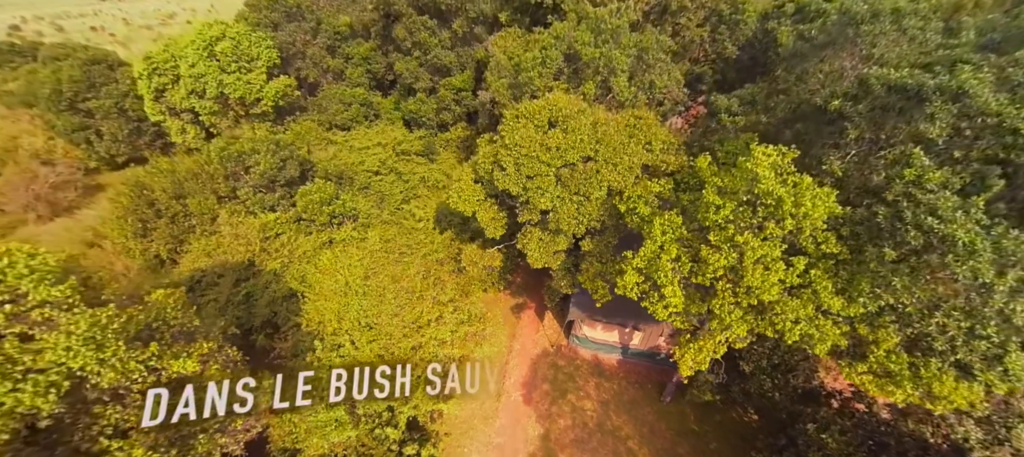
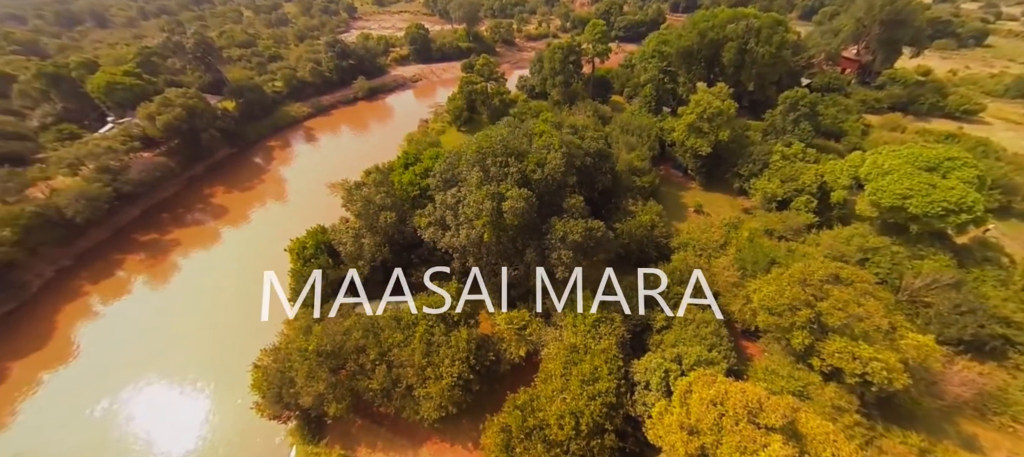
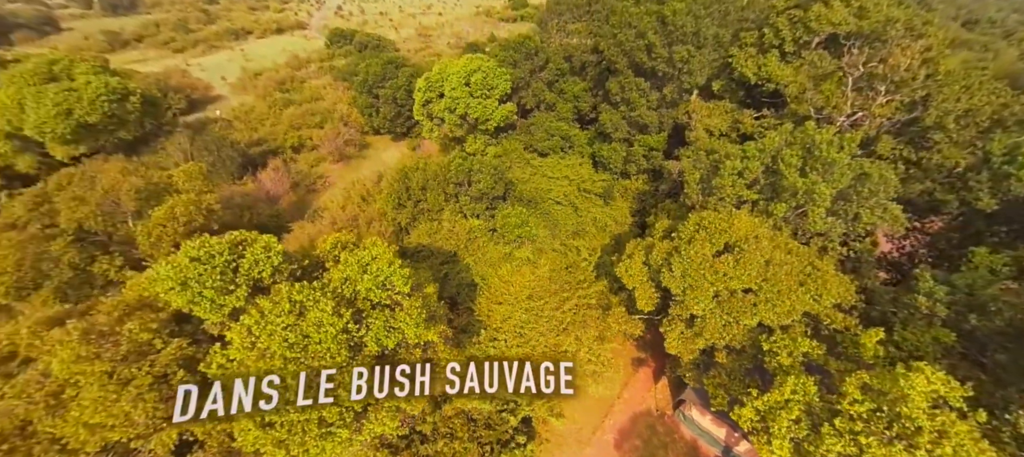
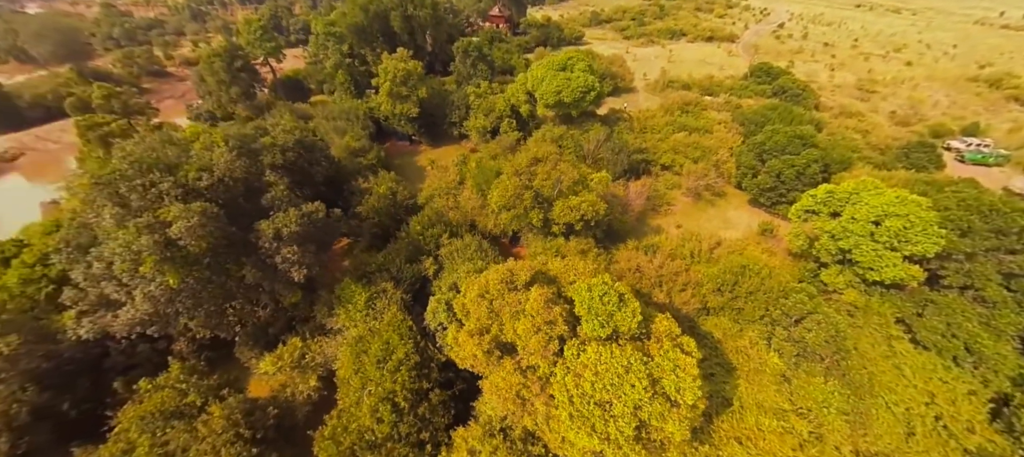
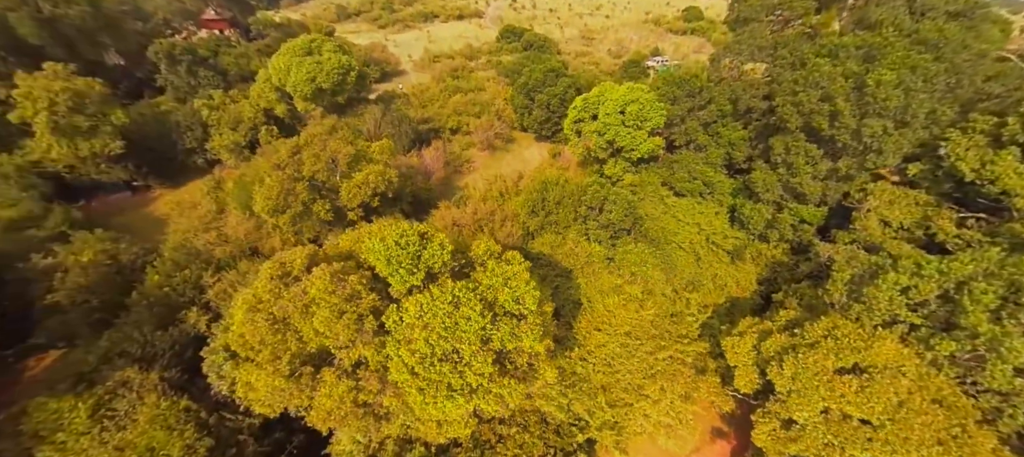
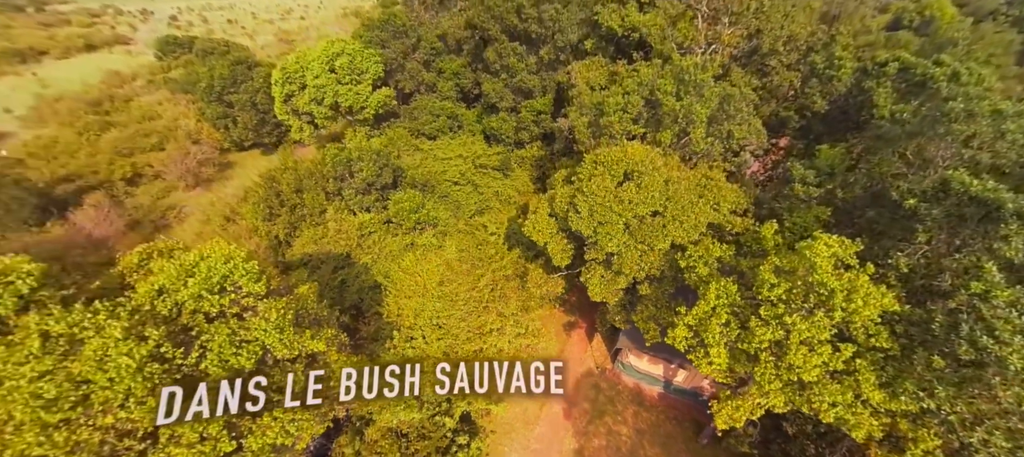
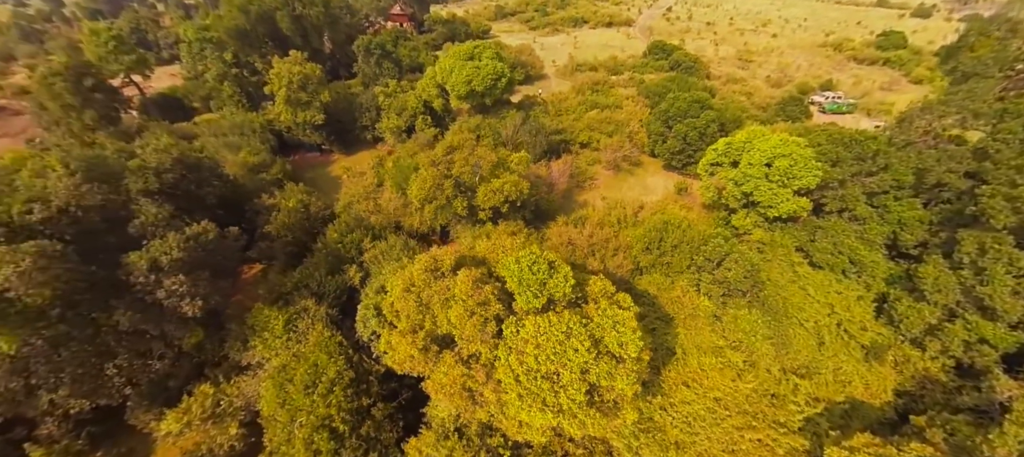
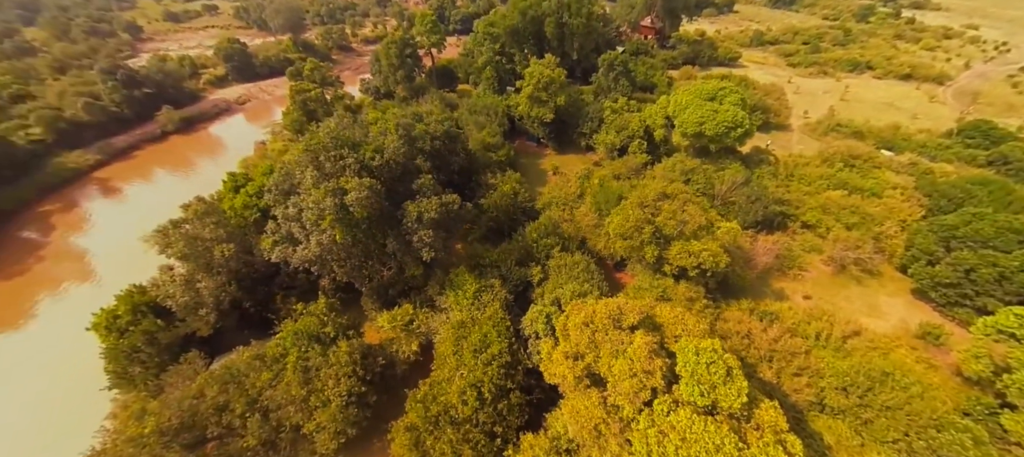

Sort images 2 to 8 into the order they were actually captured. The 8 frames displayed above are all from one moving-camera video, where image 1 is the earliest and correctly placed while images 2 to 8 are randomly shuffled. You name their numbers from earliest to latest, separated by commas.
6, 3, 5, 7, 4, 8, 2
